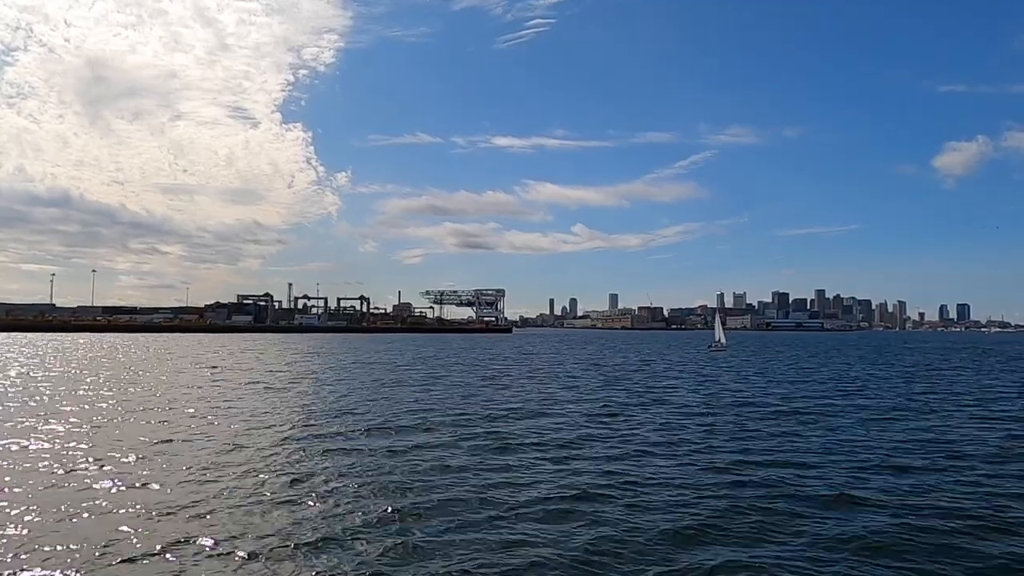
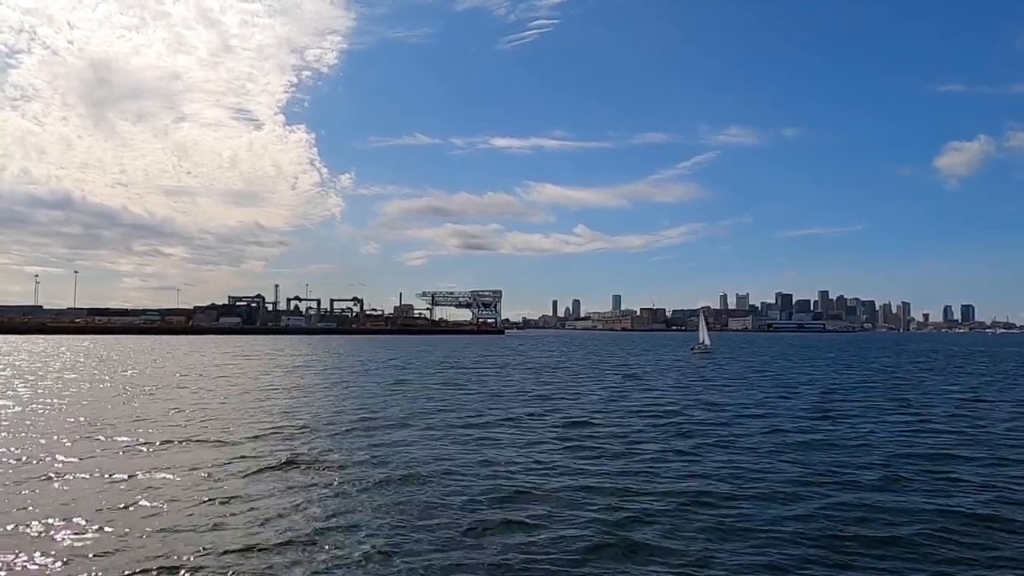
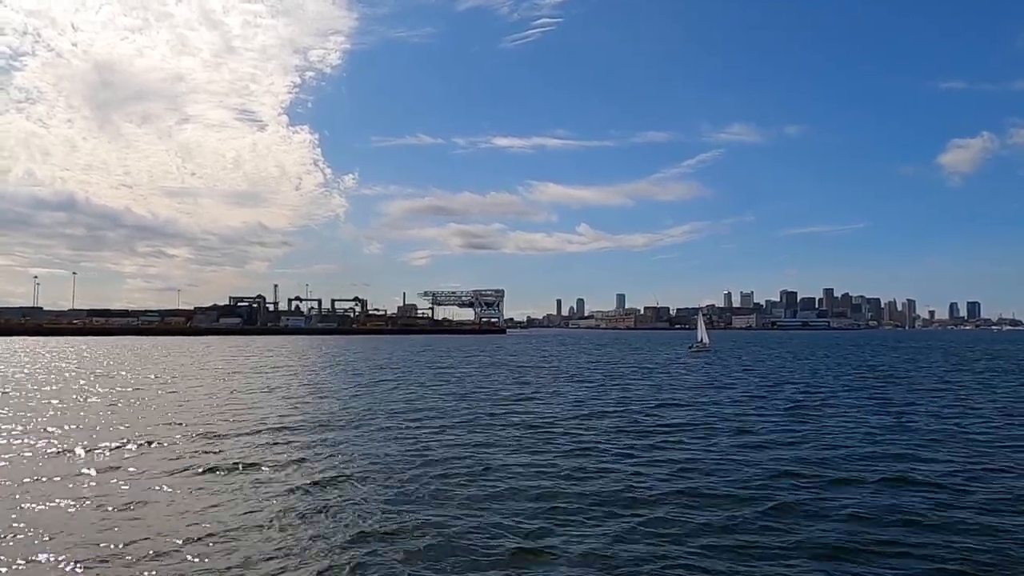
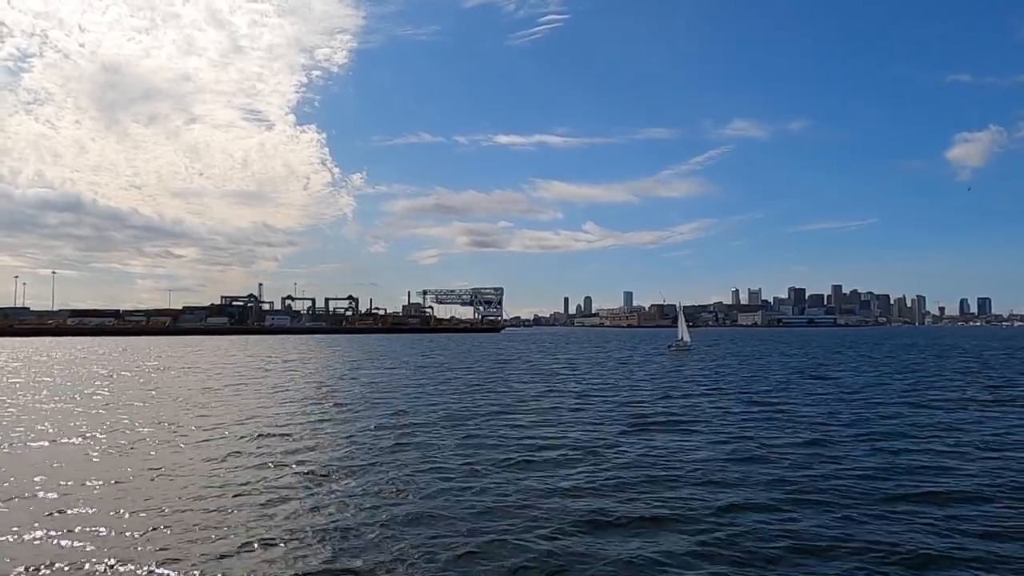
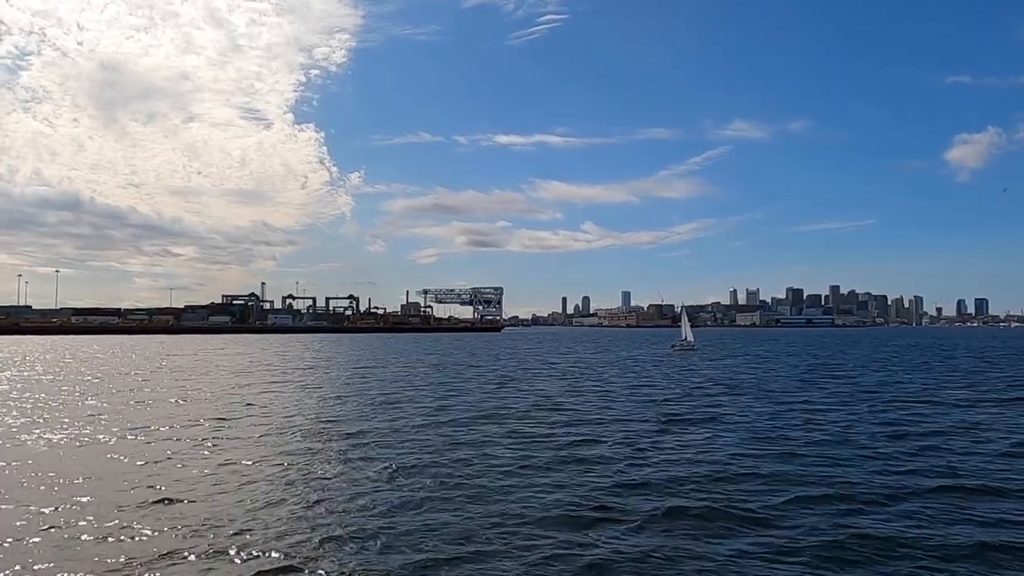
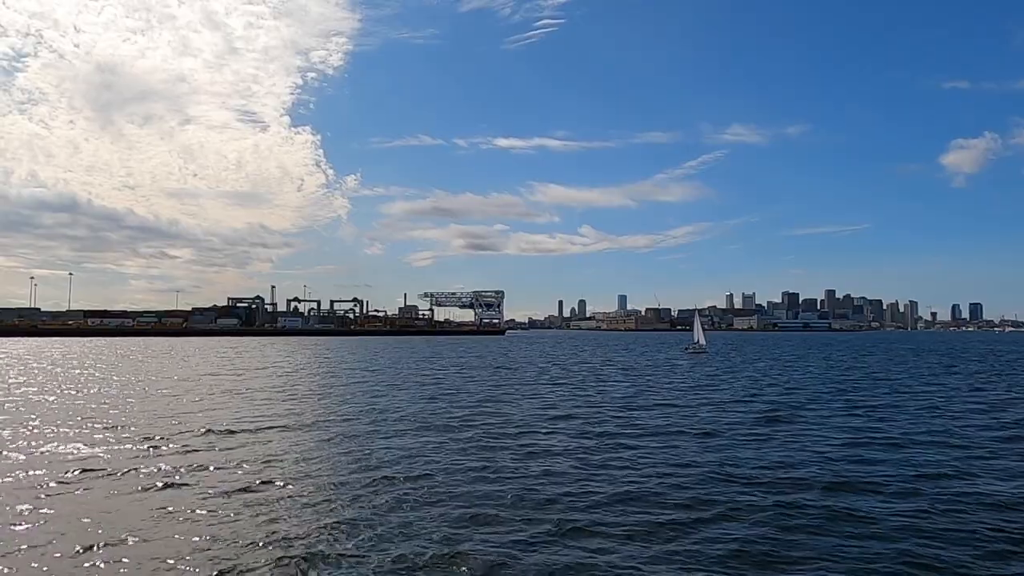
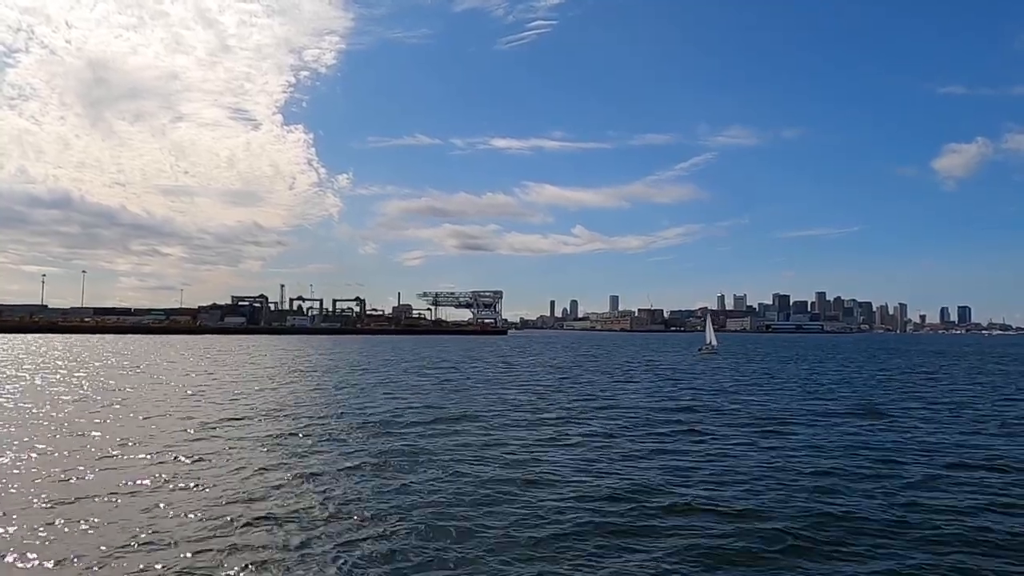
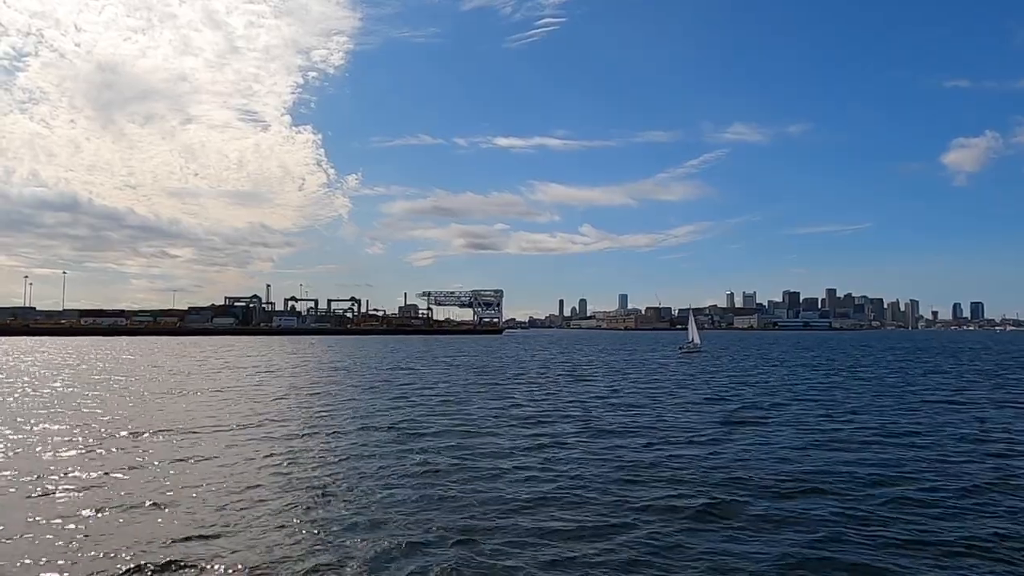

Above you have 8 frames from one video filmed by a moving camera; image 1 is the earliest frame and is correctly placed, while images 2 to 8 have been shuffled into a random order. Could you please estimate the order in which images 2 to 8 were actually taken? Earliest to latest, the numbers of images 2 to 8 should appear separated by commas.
7, 2, 3, 6, 8, 5, 4
